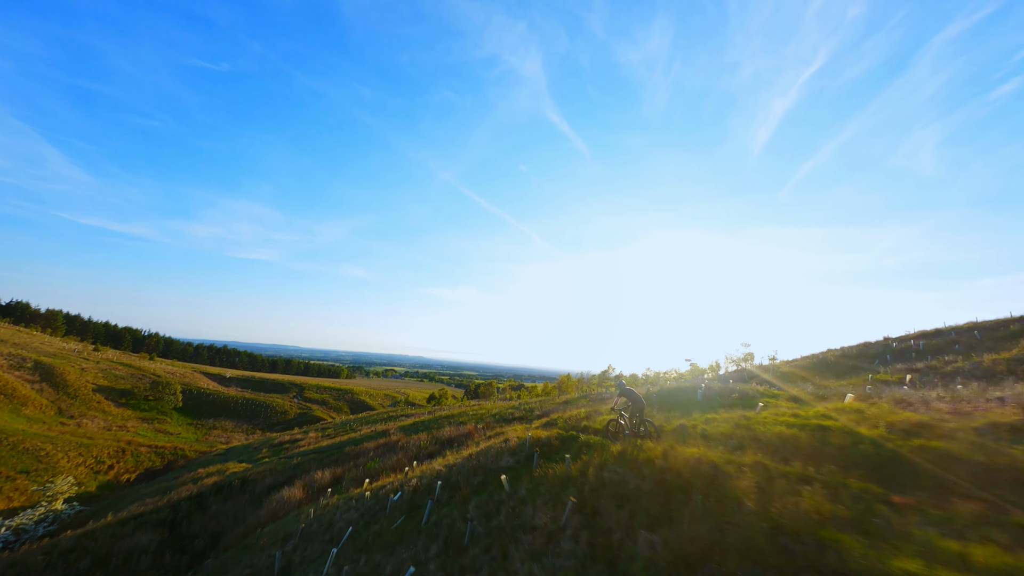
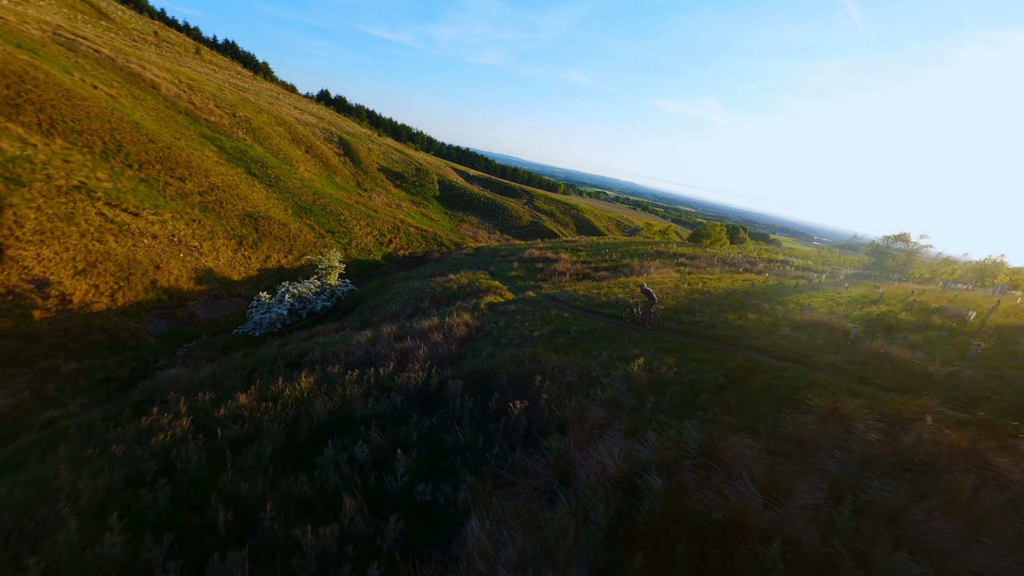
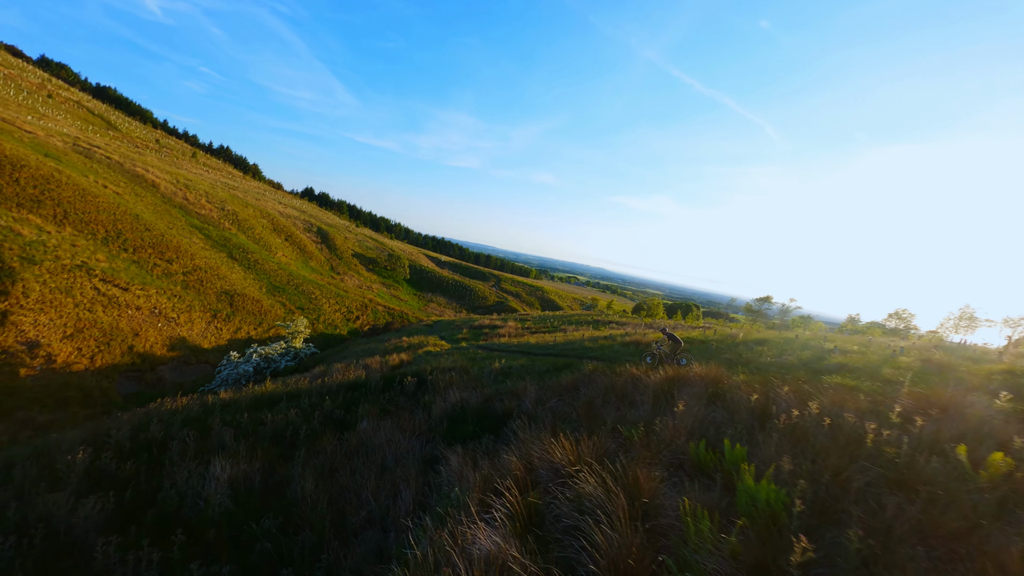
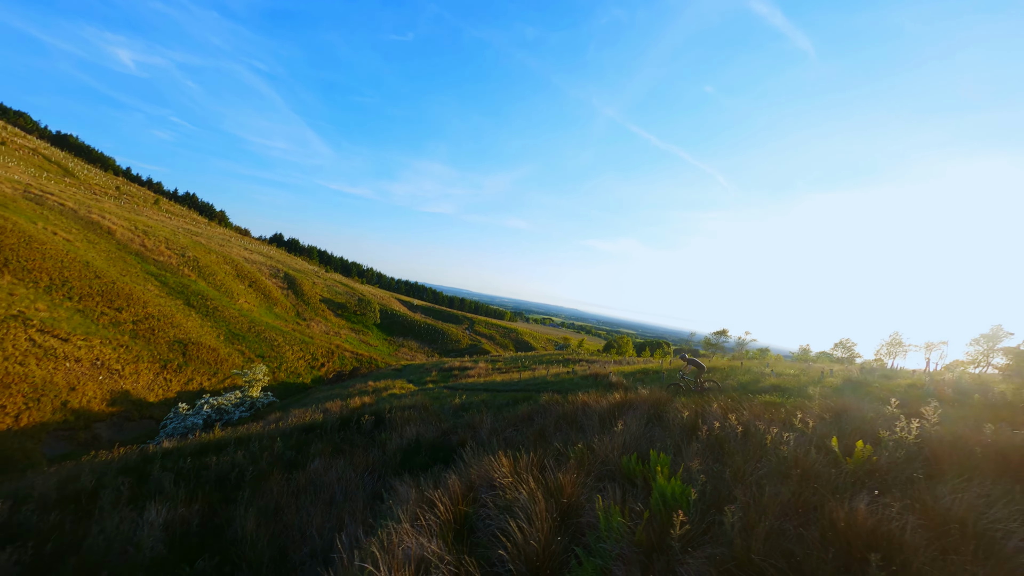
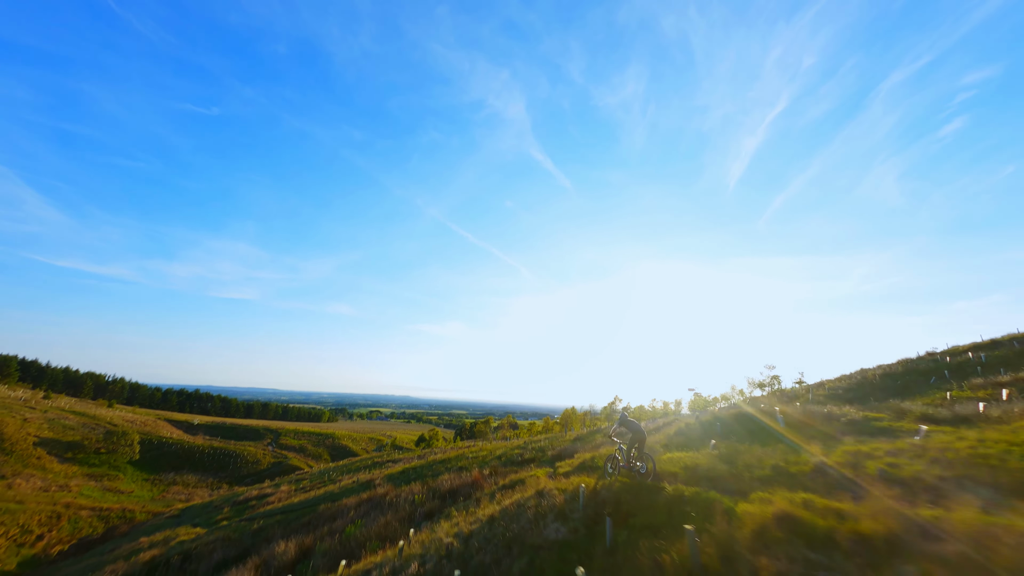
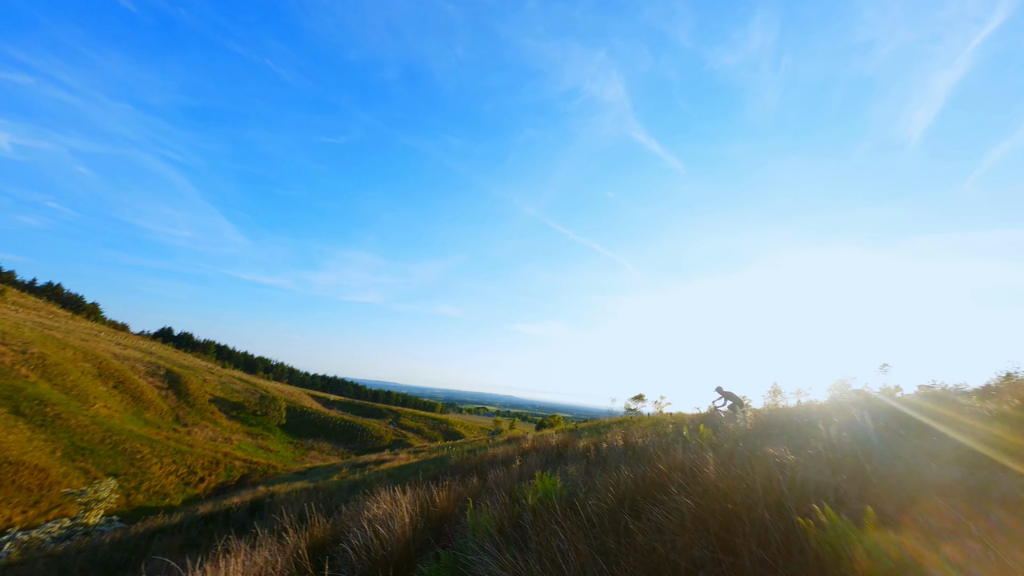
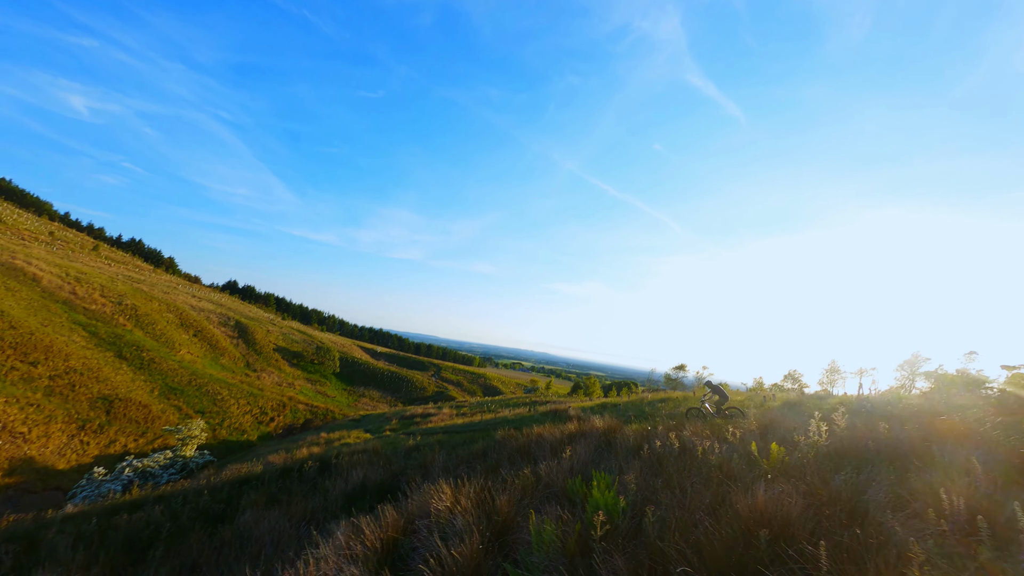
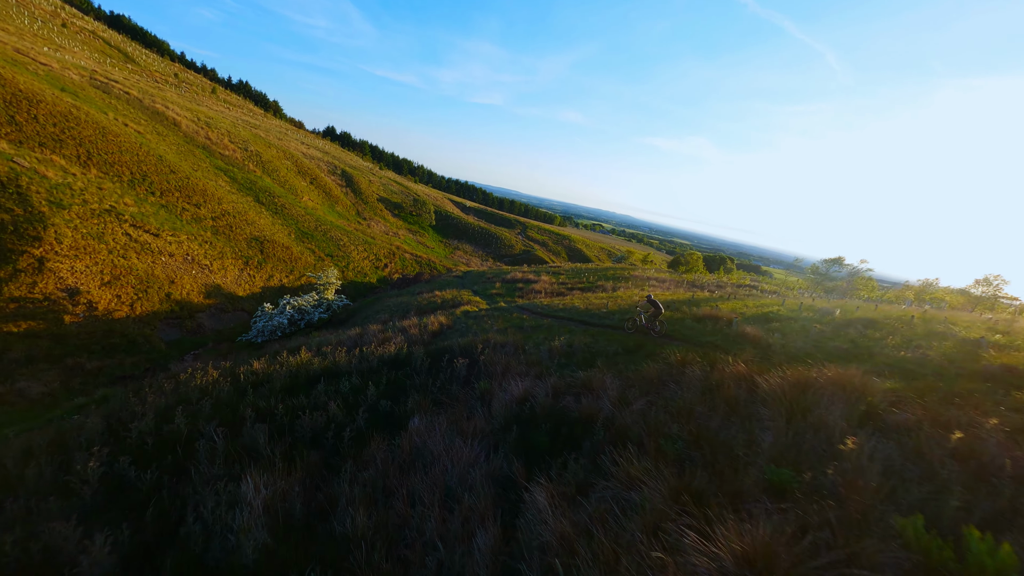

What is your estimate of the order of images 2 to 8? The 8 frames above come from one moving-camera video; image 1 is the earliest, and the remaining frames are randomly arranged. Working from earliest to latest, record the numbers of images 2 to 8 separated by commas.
5, 6, 7, 4, 3, 8, 2
